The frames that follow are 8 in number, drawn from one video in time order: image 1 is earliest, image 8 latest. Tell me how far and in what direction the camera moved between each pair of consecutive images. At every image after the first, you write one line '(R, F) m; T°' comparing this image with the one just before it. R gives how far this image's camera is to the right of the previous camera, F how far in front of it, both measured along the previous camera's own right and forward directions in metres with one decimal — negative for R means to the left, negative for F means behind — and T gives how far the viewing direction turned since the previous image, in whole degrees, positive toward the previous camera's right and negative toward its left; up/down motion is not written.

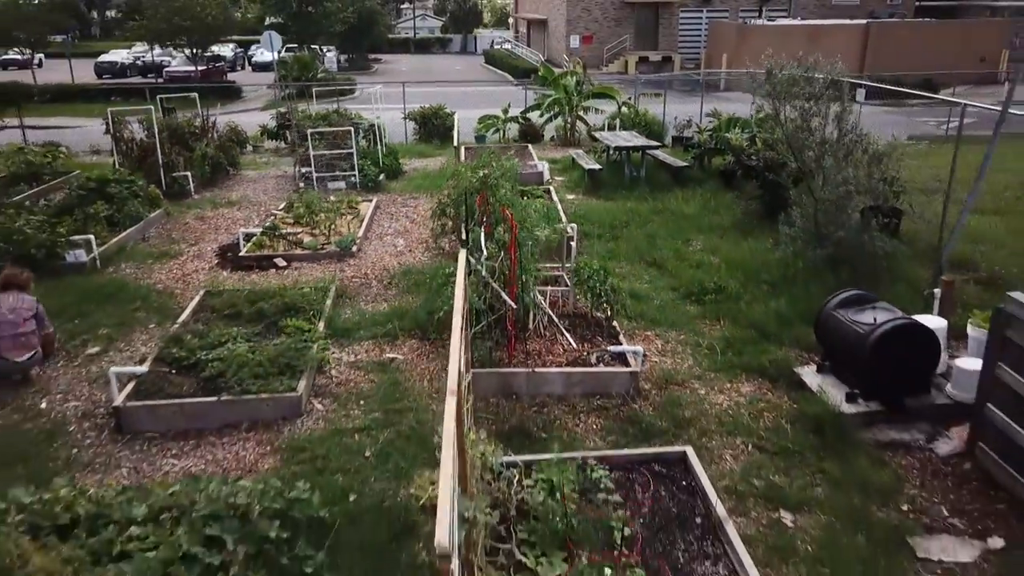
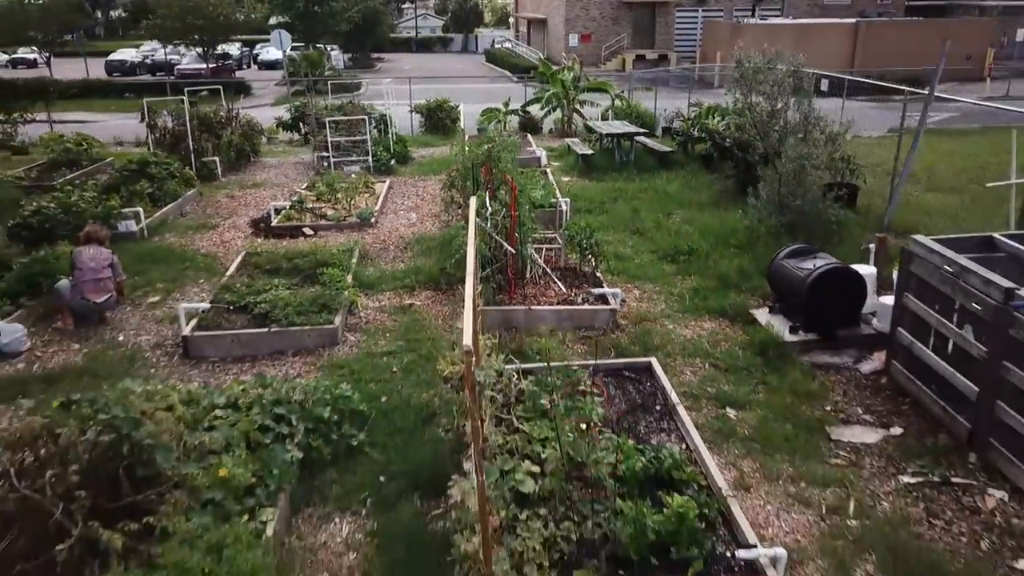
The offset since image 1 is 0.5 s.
(0.0, -1.0) m; 0°
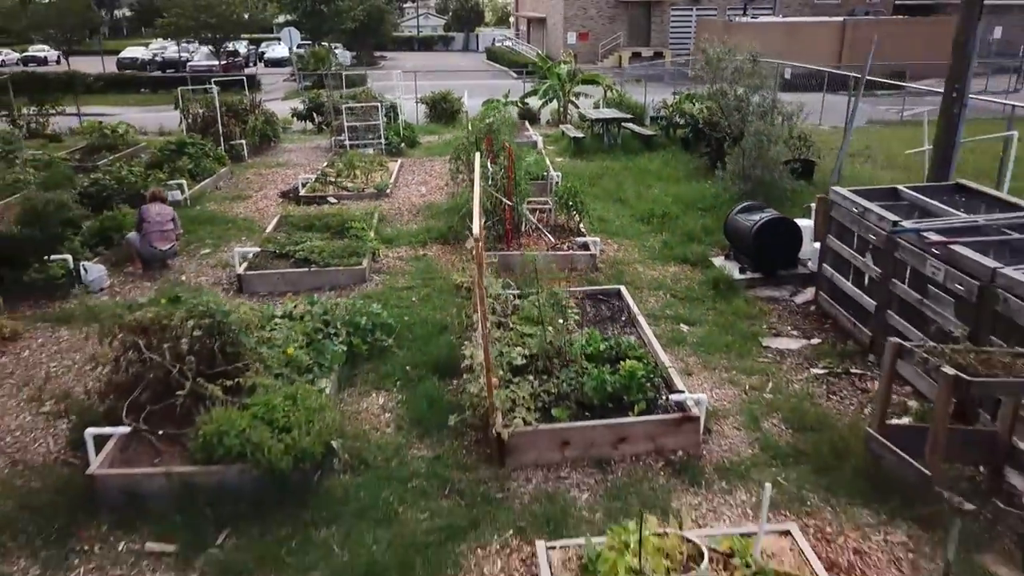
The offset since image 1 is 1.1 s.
(0.0, -1.2) m; 0°
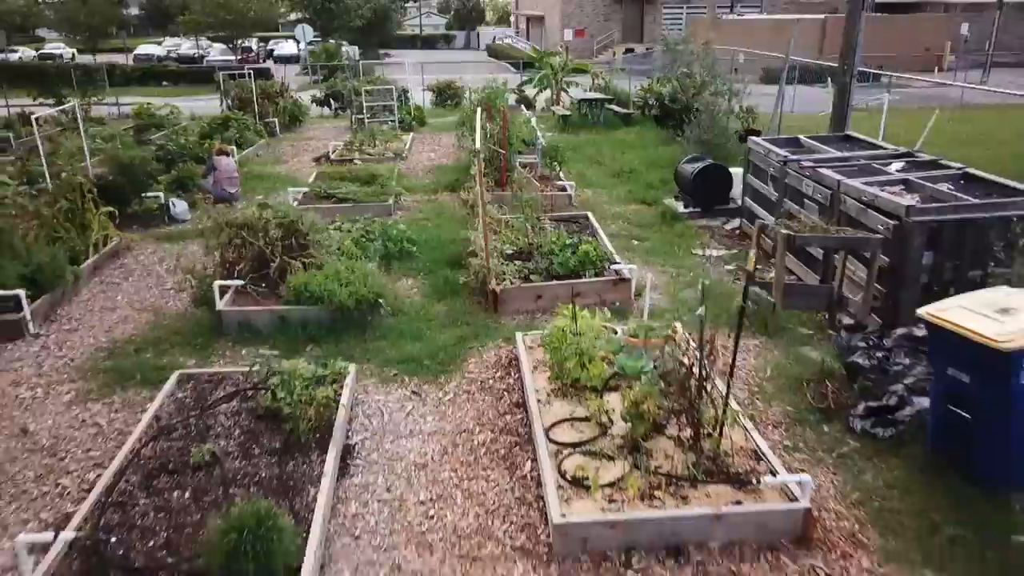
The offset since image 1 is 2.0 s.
(+0.1, -2.0) m; 0°
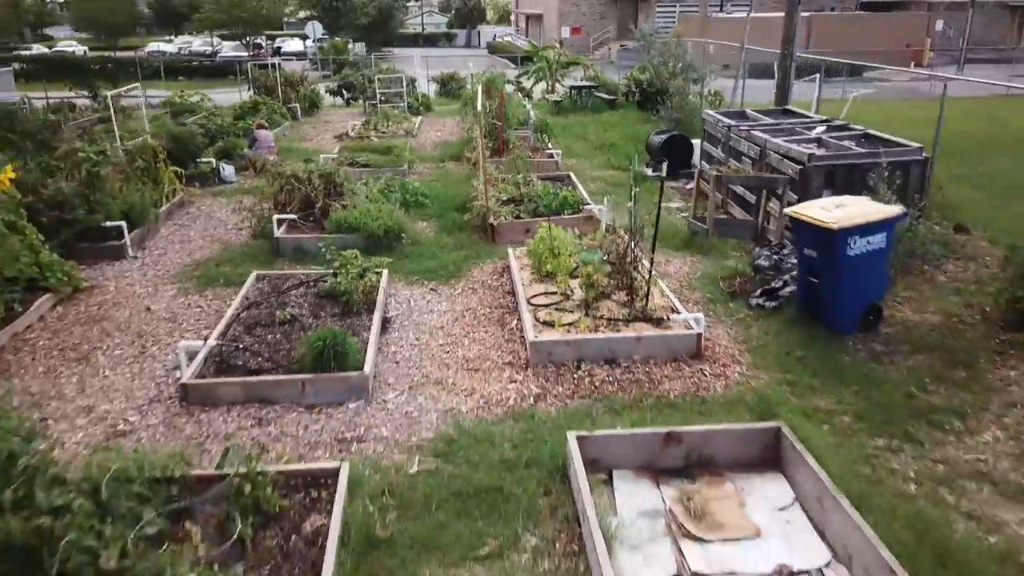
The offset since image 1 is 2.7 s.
(+0.1, -1.7) m; 0°
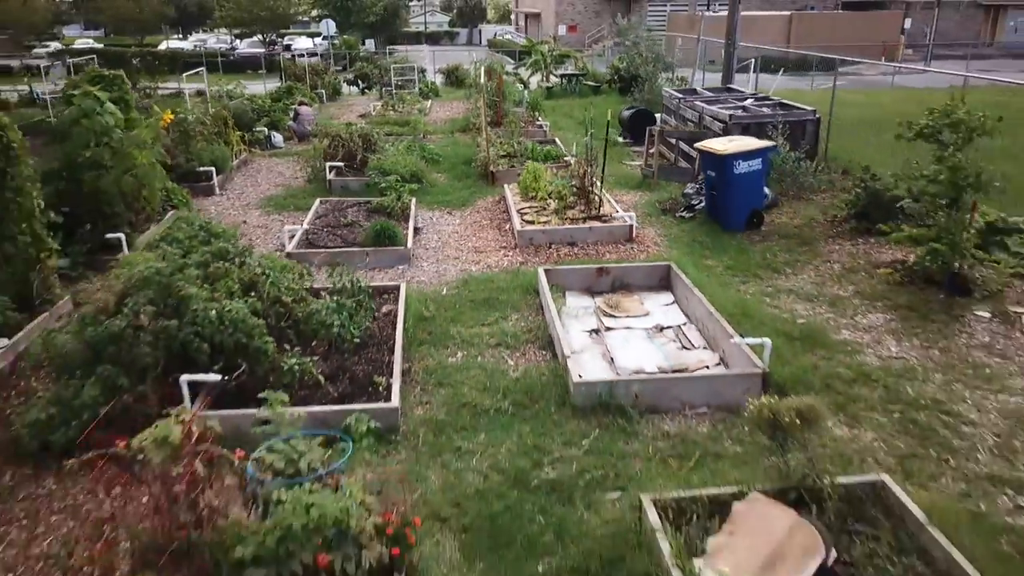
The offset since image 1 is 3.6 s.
(+0.1, -2.5) m; 0°
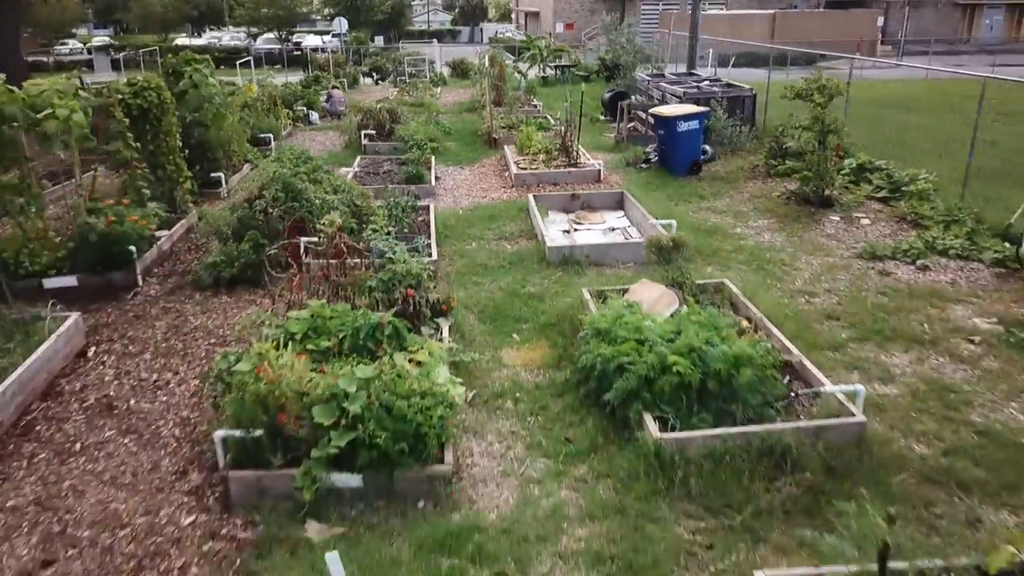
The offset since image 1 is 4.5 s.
(0.0, -2.5) m; 0°
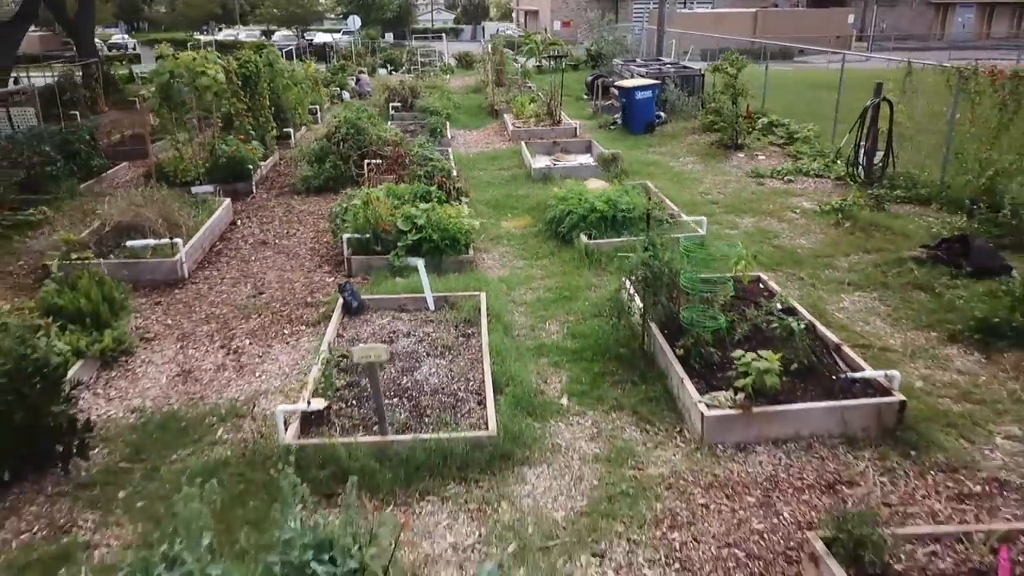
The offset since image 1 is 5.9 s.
(+0.1, -3.2) m; 0°
